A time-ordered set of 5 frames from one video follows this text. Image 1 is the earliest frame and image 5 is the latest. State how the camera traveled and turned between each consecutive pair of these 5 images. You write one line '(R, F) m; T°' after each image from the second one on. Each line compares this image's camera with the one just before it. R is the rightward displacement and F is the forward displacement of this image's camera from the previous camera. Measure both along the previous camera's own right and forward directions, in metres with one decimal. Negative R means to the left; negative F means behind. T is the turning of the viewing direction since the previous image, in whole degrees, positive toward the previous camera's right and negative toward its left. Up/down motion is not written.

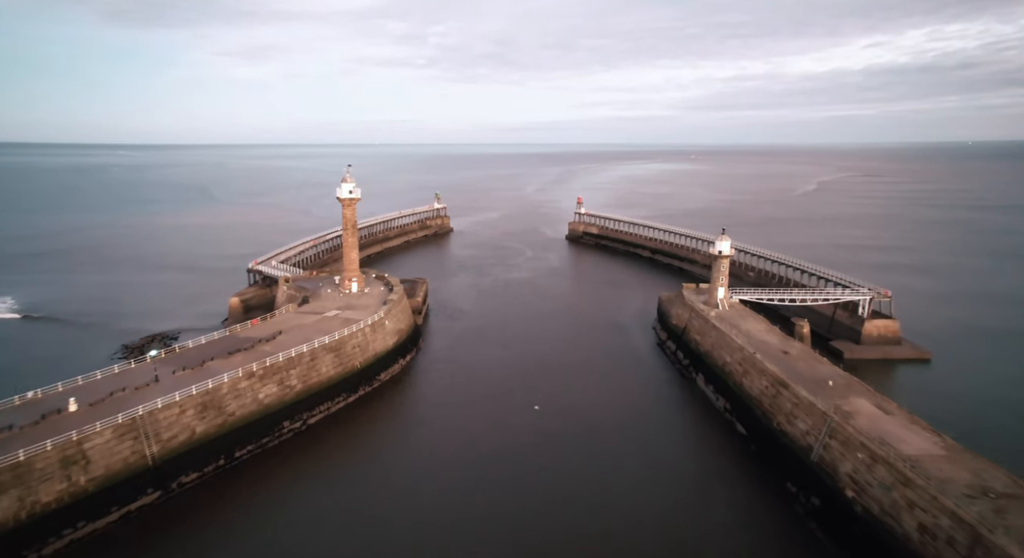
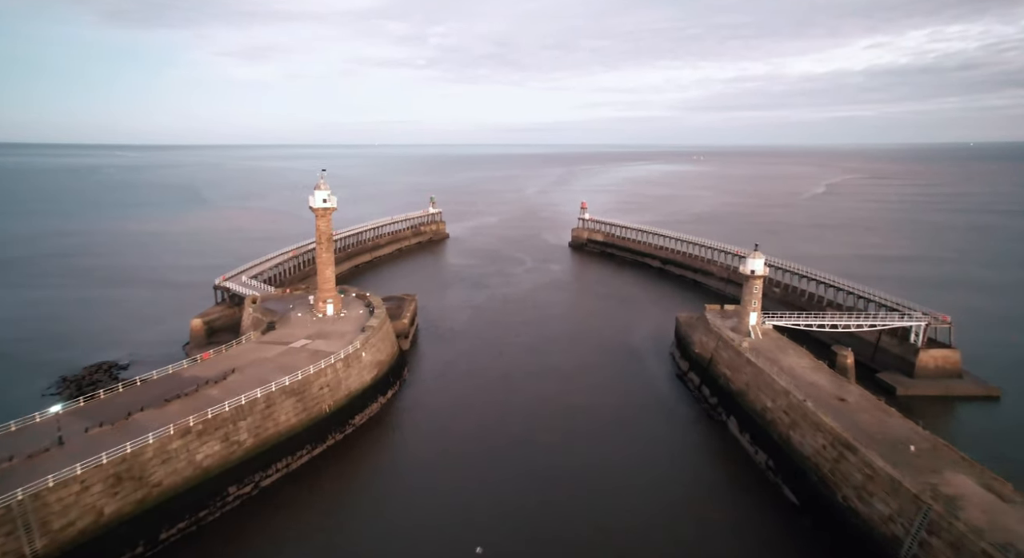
(+0.1, +3.1) m; 0°
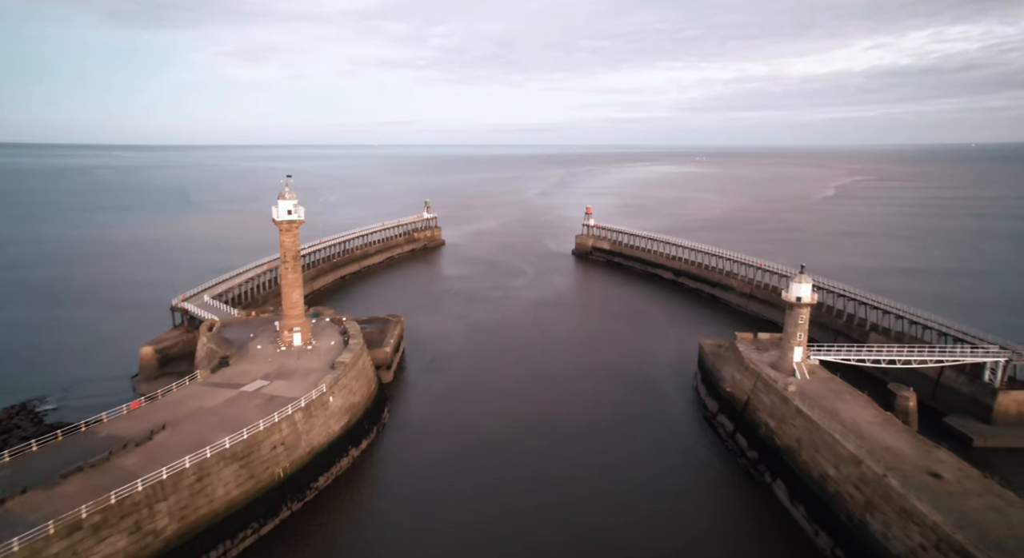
(+0.1, +3.1) m; 0°
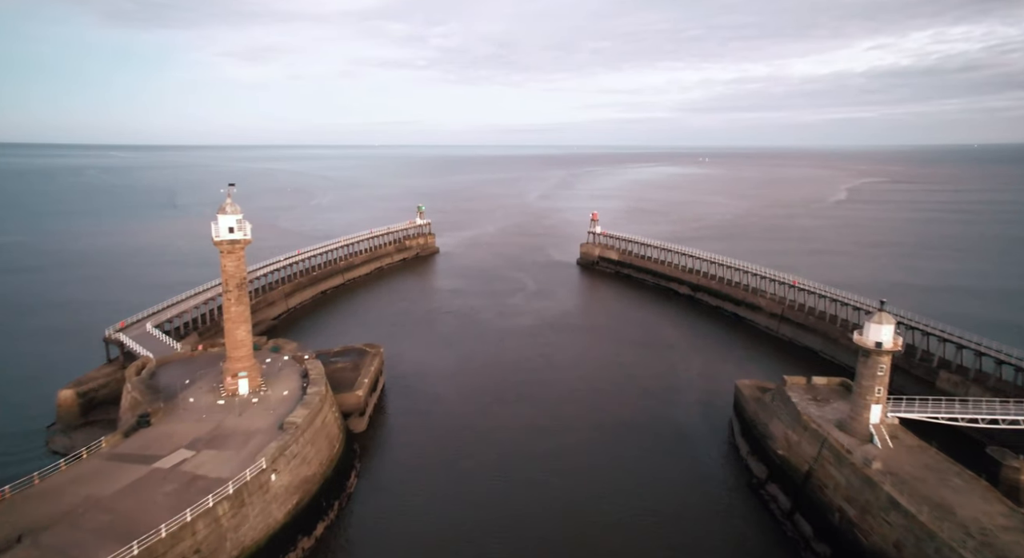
(+0.1, +3.6) m; 0°
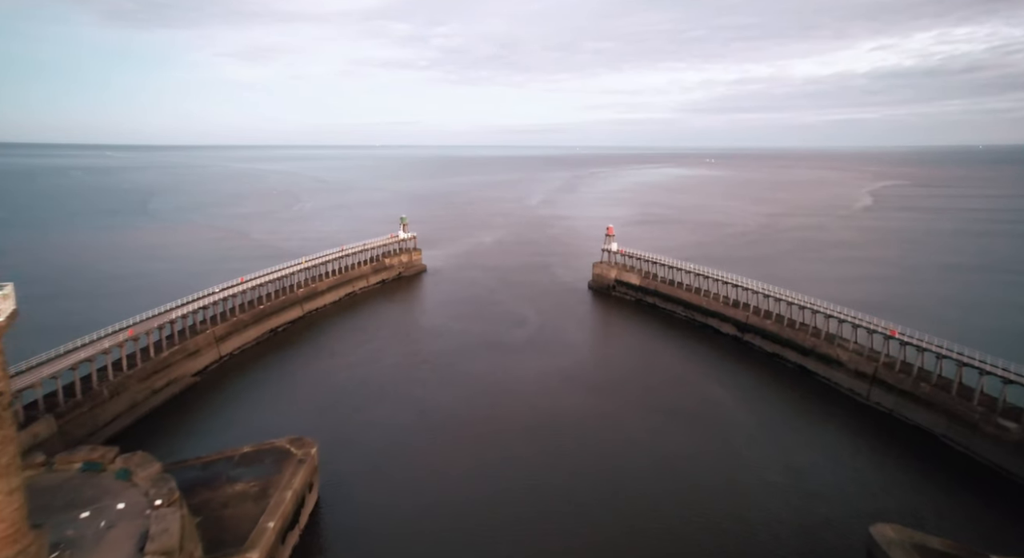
(+0.1, +7.0) m; 0°
